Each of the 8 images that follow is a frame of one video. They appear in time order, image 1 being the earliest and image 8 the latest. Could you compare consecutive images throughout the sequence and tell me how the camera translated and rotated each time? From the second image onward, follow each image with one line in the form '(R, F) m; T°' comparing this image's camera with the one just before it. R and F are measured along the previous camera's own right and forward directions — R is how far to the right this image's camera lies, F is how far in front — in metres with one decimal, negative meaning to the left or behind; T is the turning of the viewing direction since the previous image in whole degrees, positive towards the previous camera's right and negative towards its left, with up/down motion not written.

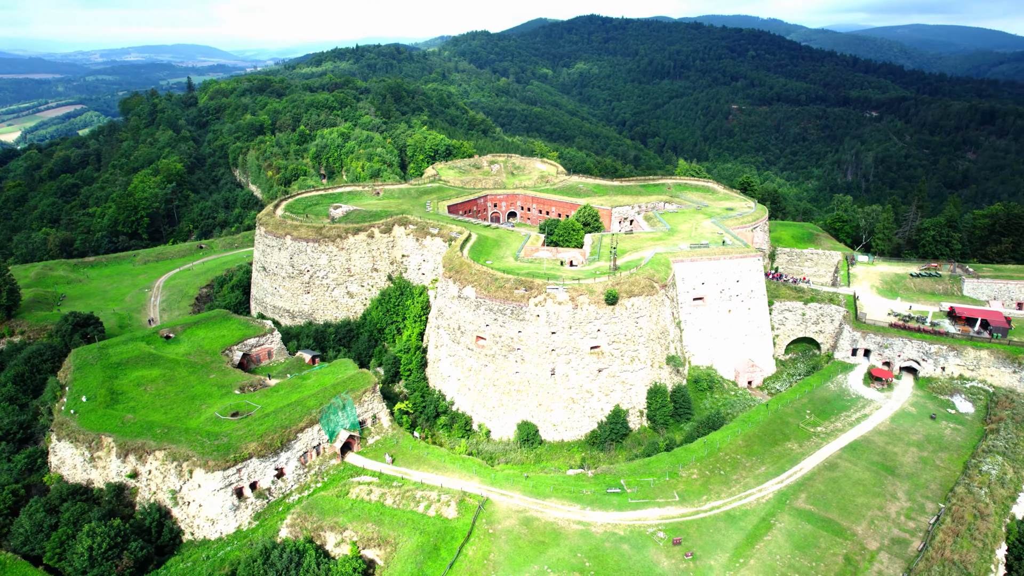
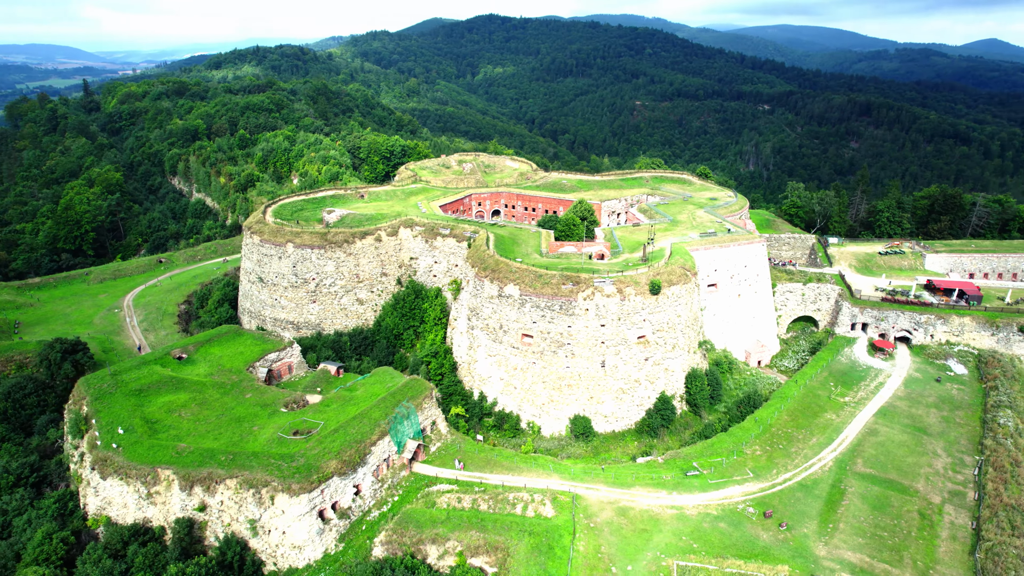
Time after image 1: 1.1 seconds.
(-5.8, +0.5) m; +8°
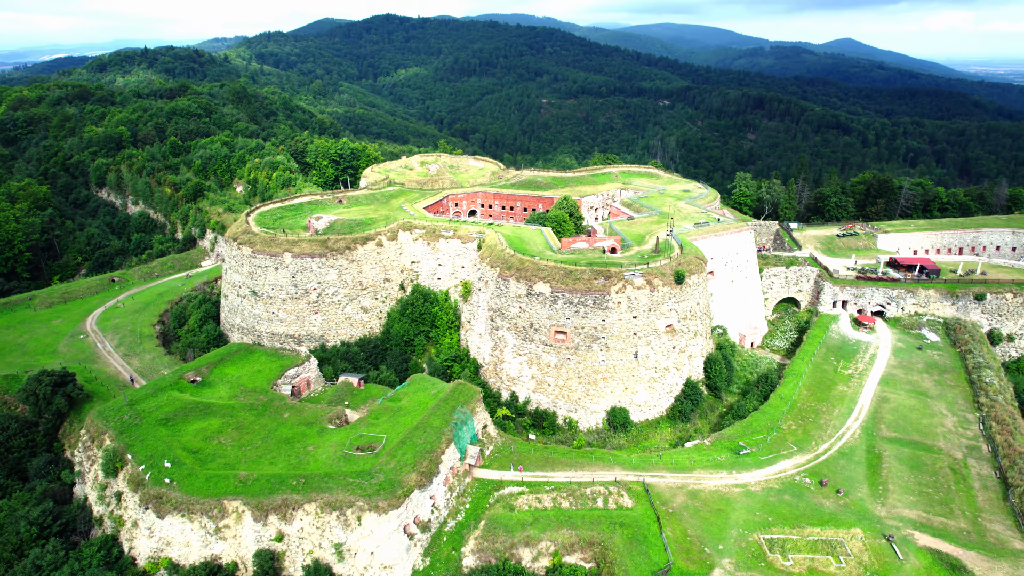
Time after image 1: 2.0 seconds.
(-5.3, +0.4) m; +8°
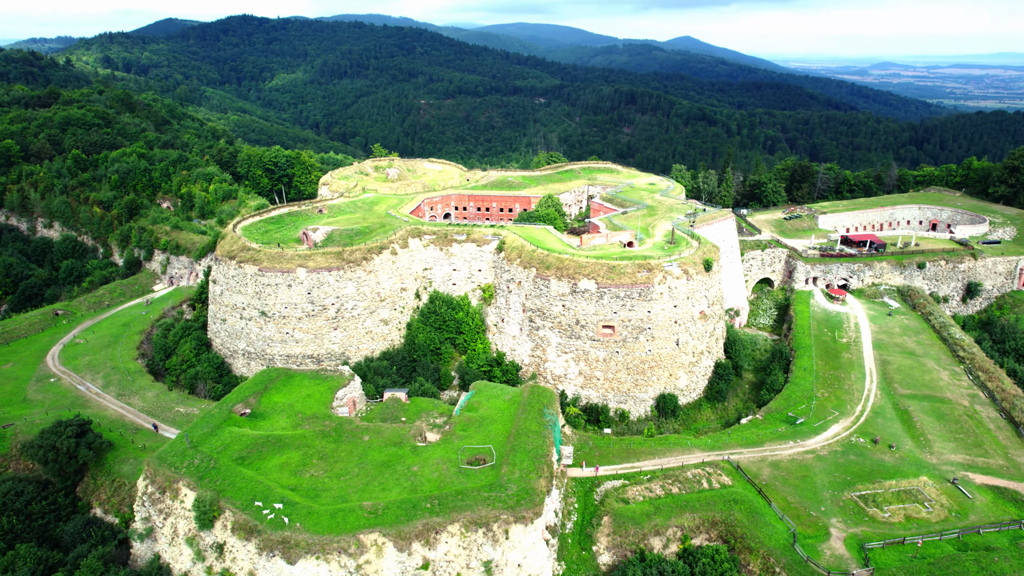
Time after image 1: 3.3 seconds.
(-7.3, +0.7) m; +11°
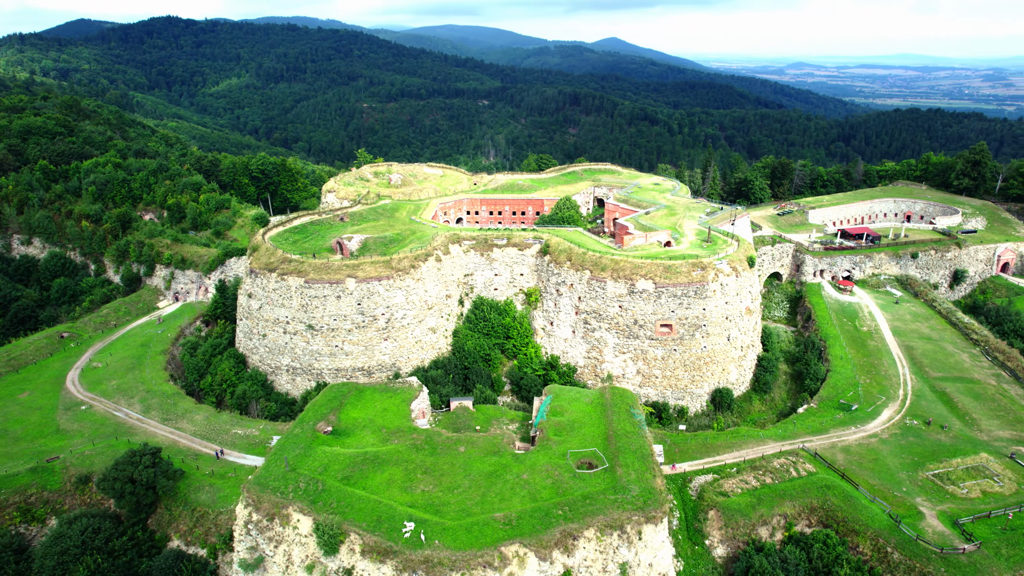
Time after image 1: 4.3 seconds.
(-5.3, +0.3) m; +6°
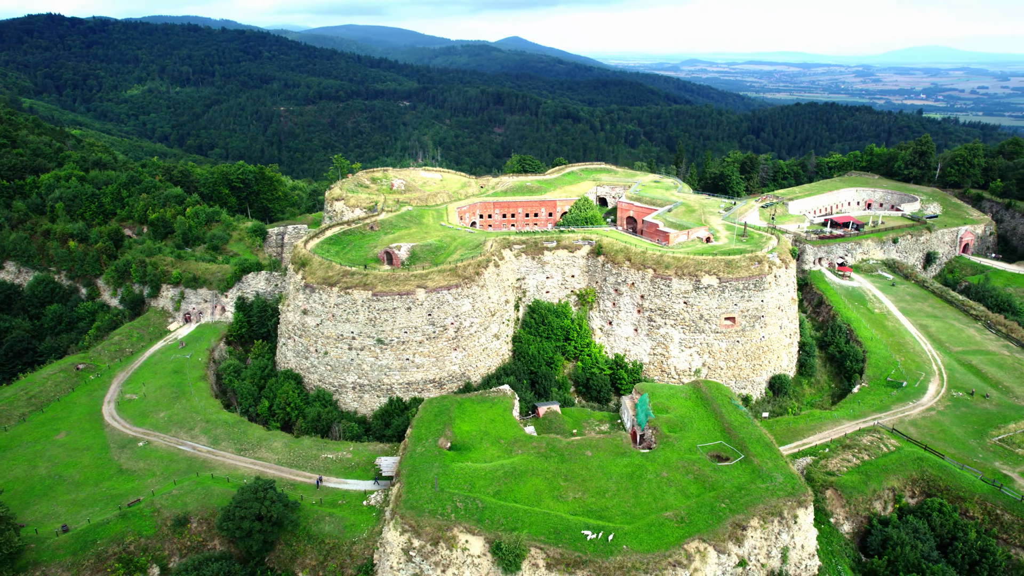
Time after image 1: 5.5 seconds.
(-6.9, +0.5) m; +8°
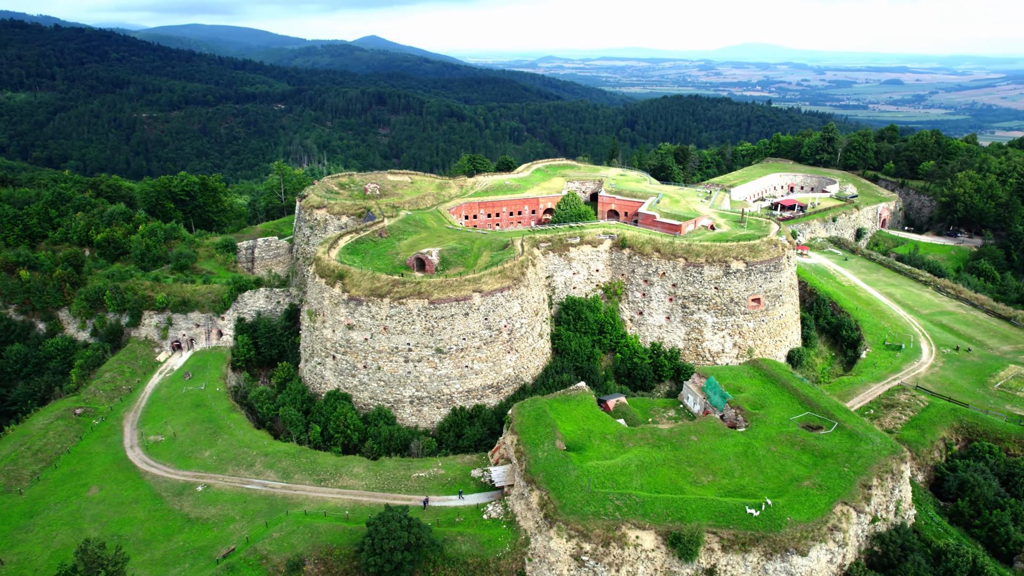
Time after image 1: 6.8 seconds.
(-7.6, +0.9) m; +11°
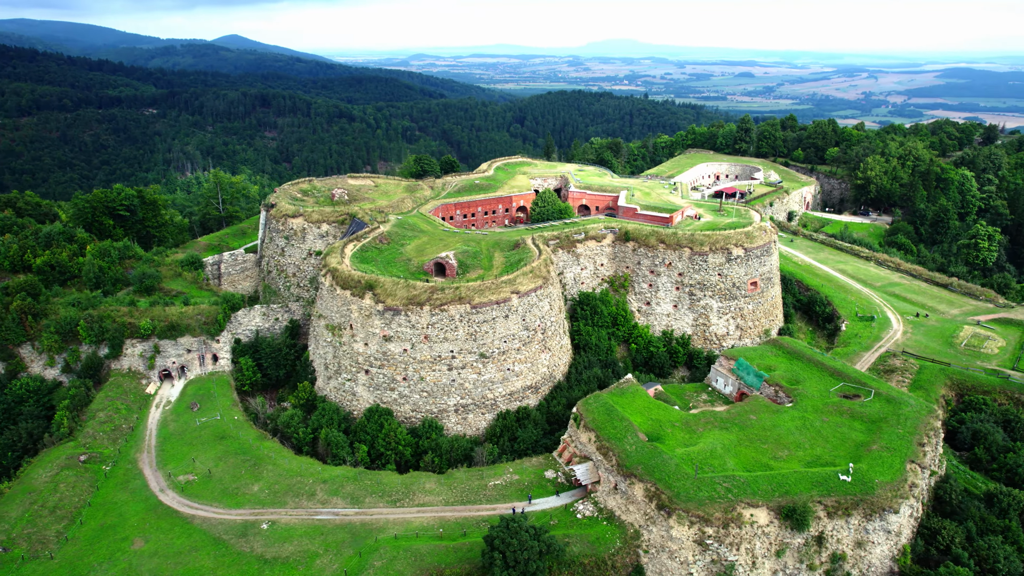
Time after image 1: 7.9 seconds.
(-6.2, +0.7) m; +10°
